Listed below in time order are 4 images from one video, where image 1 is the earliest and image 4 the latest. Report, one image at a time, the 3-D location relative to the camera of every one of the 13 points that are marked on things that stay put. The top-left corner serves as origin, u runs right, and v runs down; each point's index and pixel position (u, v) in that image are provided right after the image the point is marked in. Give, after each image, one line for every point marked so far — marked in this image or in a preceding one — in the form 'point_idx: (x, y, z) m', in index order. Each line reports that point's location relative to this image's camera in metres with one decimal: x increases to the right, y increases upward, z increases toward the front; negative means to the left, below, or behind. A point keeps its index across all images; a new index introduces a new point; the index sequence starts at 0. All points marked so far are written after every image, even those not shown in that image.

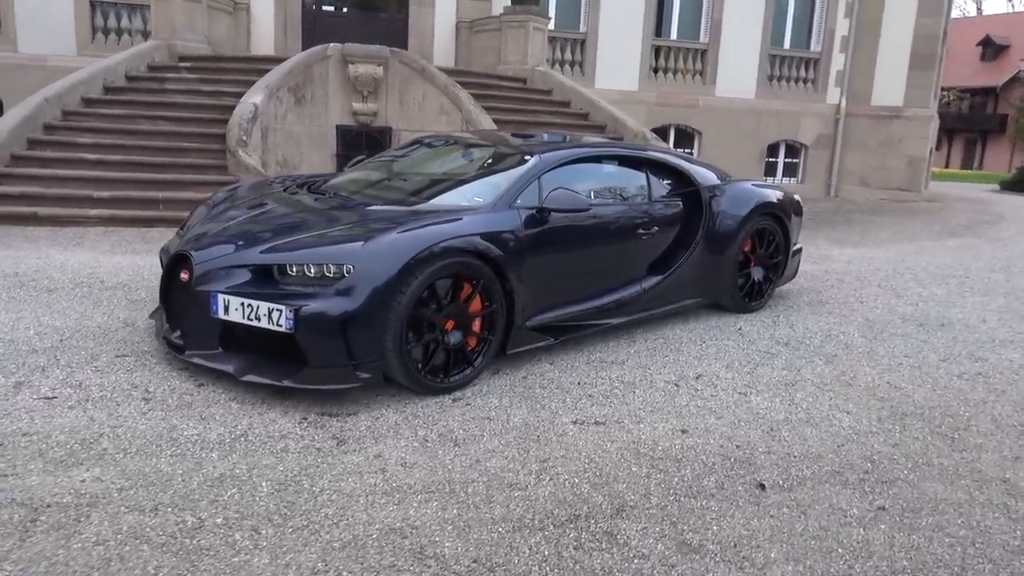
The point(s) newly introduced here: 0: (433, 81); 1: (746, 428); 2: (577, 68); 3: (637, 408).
0: (-1.1, +3.0, +11.5) m
1: (+1.2, -0.7, +4.0) m
2: (+1.3, +4.4, +15.8) m
3: (+0.7, -0.6, +4.2) m
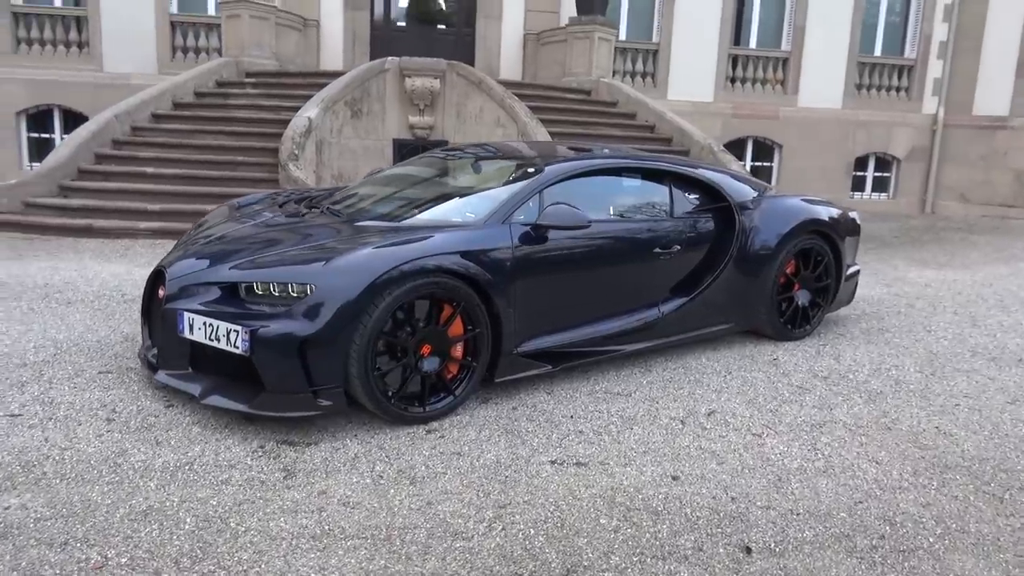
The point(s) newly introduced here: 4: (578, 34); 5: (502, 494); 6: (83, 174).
0: (-0.3, +2.8, +11.3) m
1: (+1.1, -0.9, +3.5) m
2: (+2.7, +4.0, +15.3) m
3: (+0.6, -0.8, +3.8) m
4: (+1.1, +4.3, +13.5) m
5: (0.0, -0.9, +3.3) m
6: (-5.4, +1.4, +10.0) m
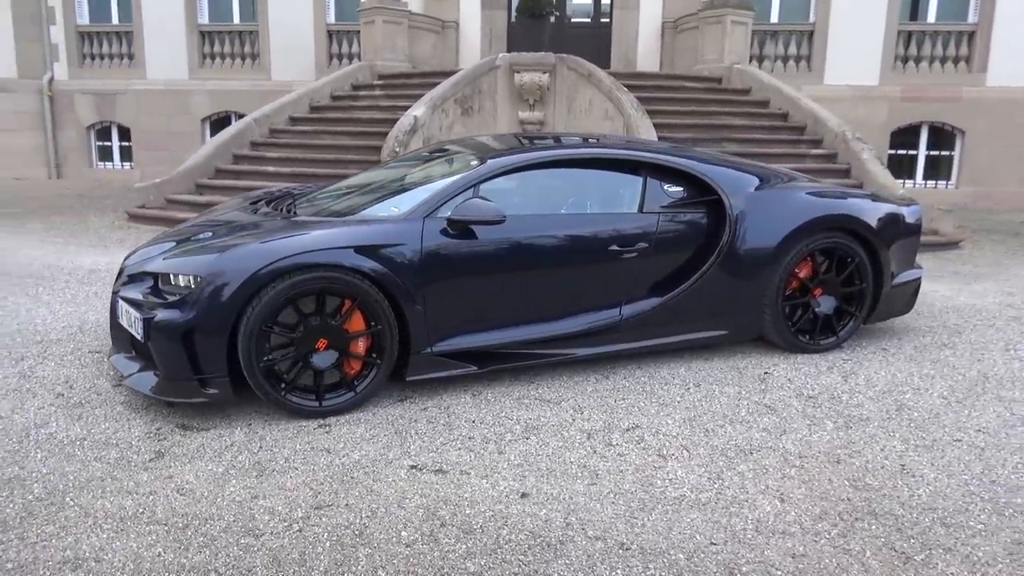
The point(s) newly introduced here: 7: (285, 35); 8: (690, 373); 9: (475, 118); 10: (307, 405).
0: (+1.2, +2.8, +11.0) m
1: (+0.4, -0.9, +3.2) m
2: (+5.2, +4.0, +14.1) m
3: (0.0, -0.8, +3.5) m
4: (+3.2, +4.3, +12.7) m
5: (-0.7, -0.8, +3.2) m
6: (-4.1, +1.6, +11.1) m
7: (-4.5, +5.0, +15.5) m
8: (+1.0, -0.5, +4.6) m
9: (-0.5, +2.5, +11.4) m
10: (-1.0, -0.6, +3.9) m
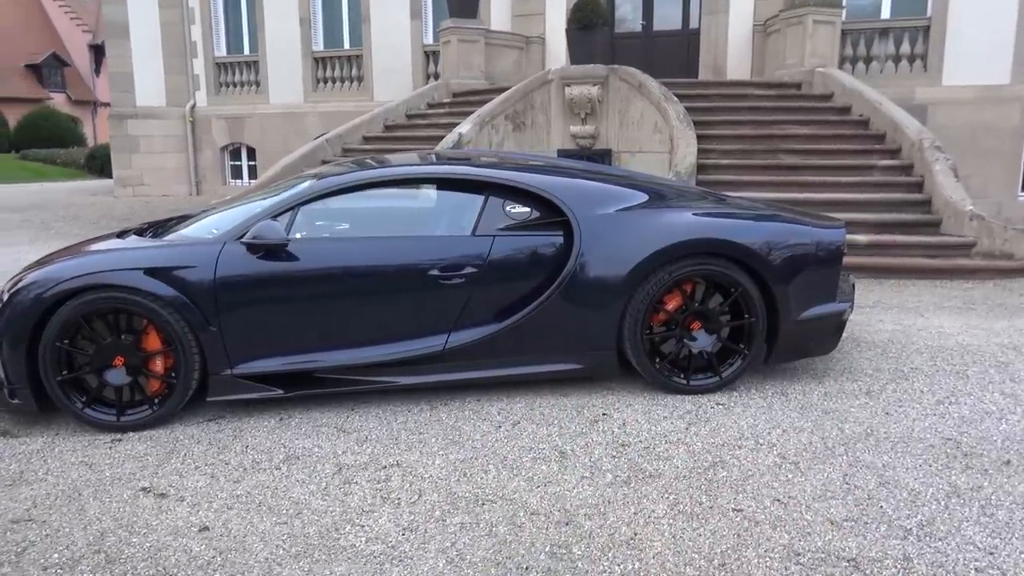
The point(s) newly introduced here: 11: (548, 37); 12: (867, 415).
0: (+1.8, +2.5, +10.4) m
1: (-0.9, -1.0, +3.0) m
2: (+6.4, +3.6, +12.5) m
3: (-1.2, -0.9, +3.4) m
4: (+4.2, +4.0, +11.7) m
5: (-2.0, -0.9, +3.3) m
6: (-3.4, +1.5, +11.8) m
7: (-2.6, +4.7, +16.2) m
8: (+0.1, -0.7, +4.2) m
9: (+0.2, +2.2, +11.2) m
10: (-2.1, -0.7, +4.1) m
11: (+0.6, +4.7, +14.5) m
12: (+1.9, -0.7, +4.1) m
